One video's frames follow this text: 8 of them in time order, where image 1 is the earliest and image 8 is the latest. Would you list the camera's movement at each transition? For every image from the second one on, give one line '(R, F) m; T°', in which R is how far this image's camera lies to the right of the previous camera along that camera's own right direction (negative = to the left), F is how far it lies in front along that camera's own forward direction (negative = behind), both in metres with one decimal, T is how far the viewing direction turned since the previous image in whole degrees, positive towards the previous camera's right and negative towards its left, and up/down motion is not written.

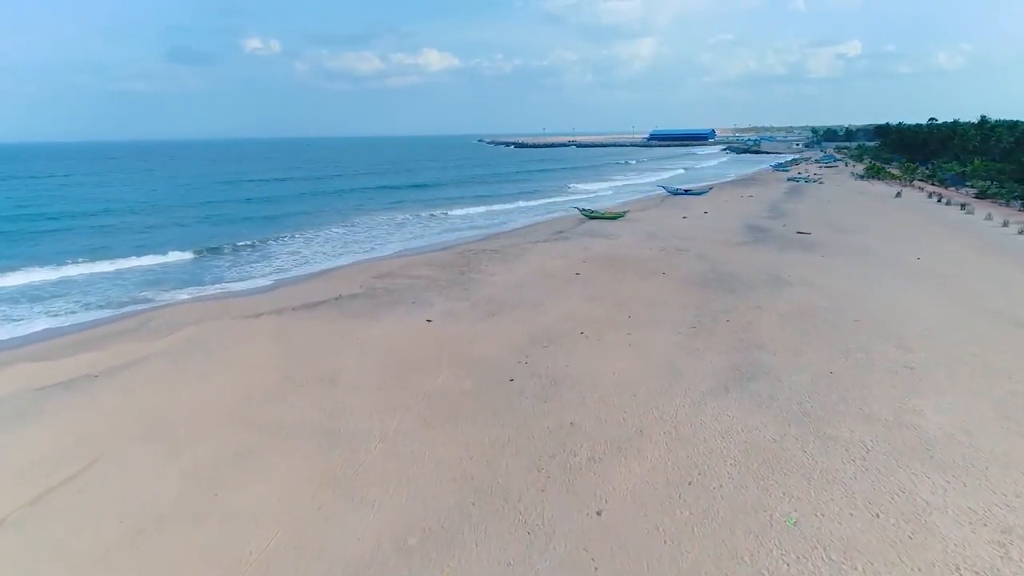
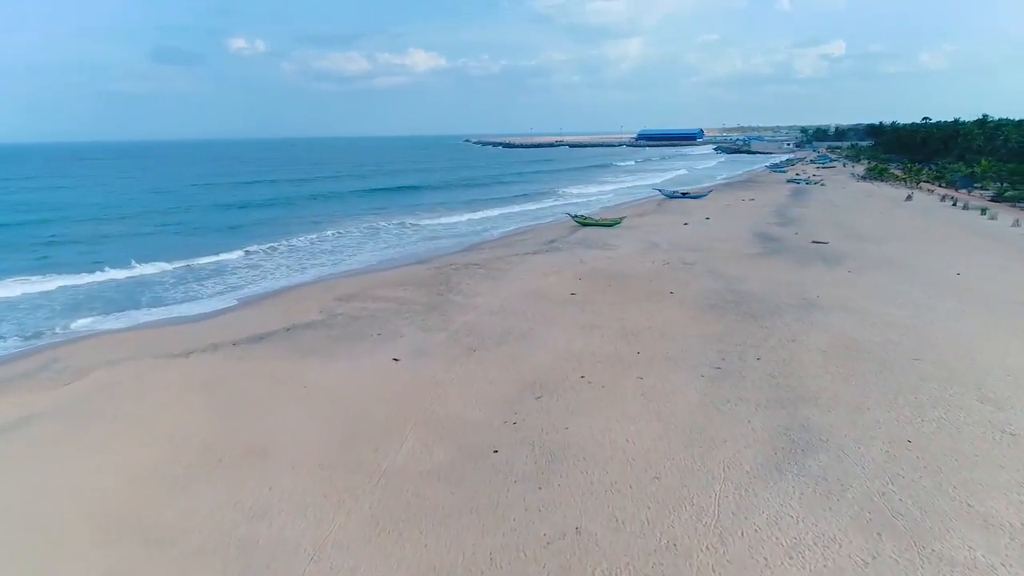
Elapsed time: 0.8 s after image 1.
(+0.1, +2.9) m; +1°
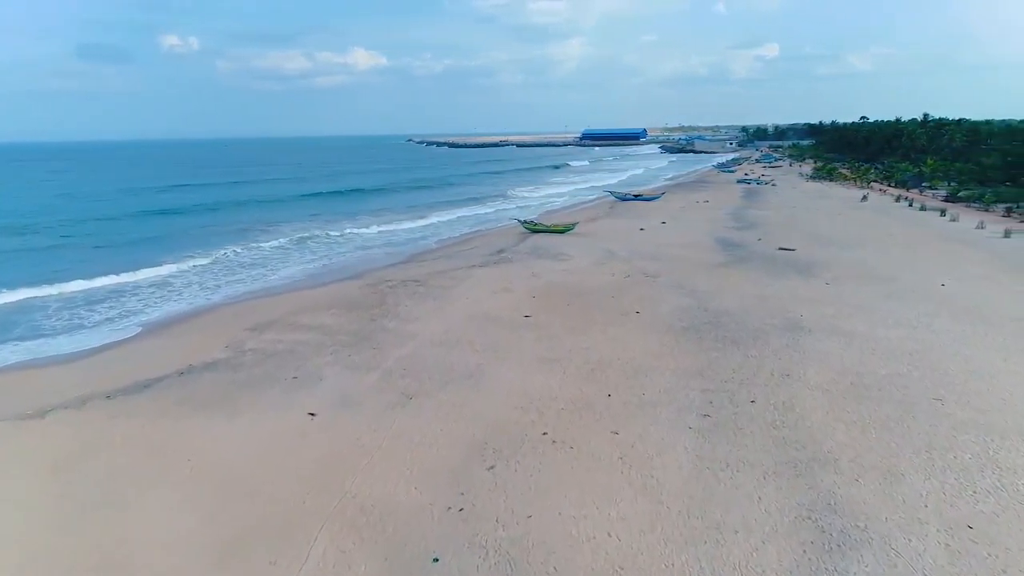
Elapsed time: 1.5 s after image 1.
(+0.1, +2.5) m; +4°
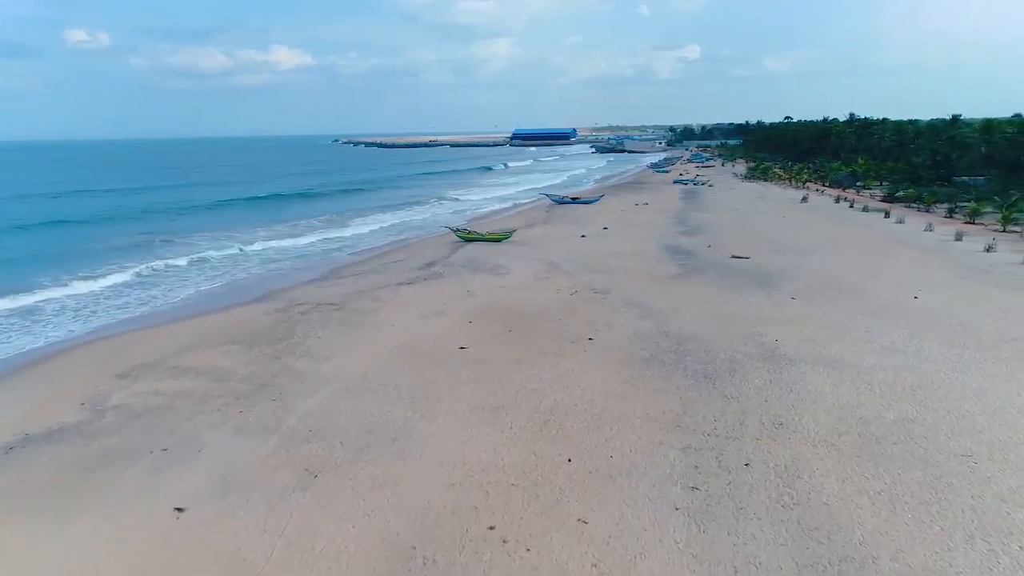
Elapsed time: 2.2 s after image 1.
(0.0, +2.4) m; +5°
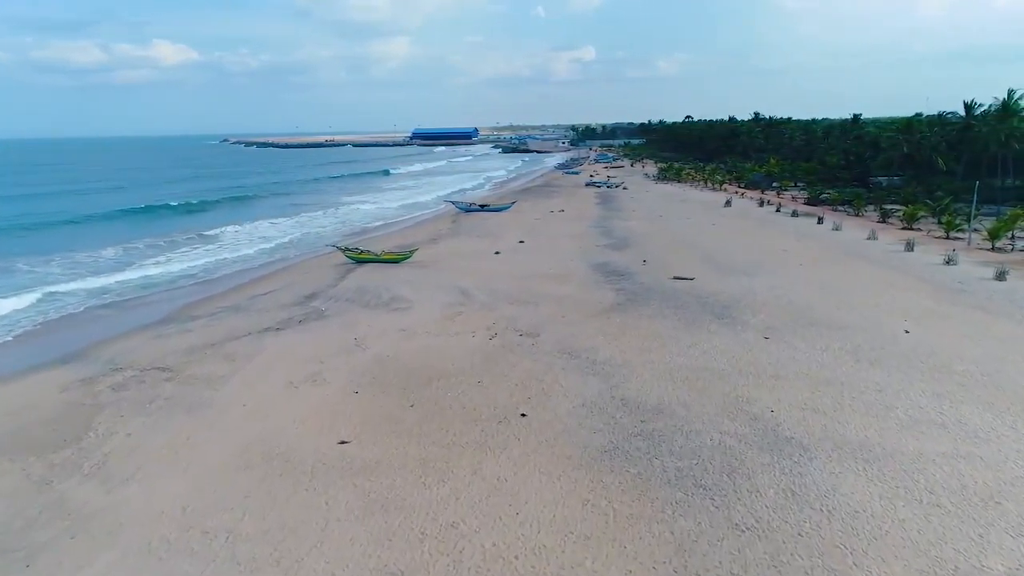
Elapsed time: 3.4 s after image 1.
(+0.1, +4.1) m; +8°
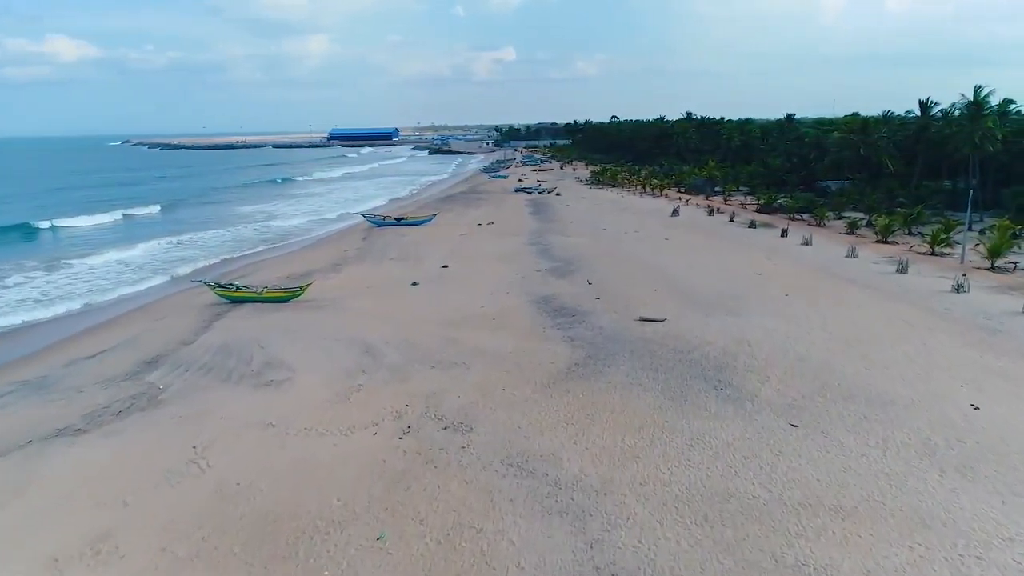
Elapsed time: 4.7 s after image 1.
(+0.1, +4.5) m; +6°
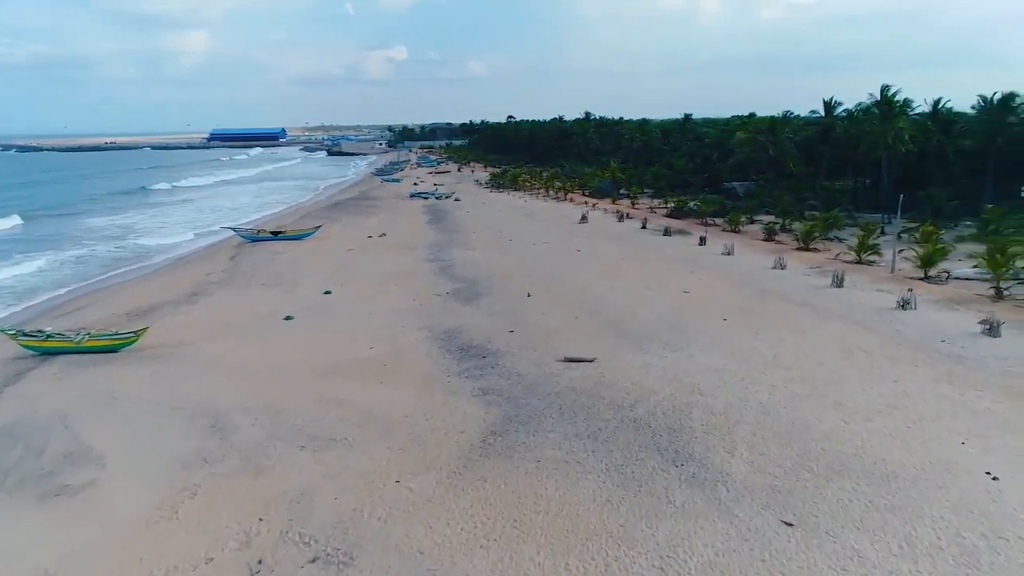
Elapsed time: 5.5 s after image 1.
(+0.1, +2.9) m; +8°
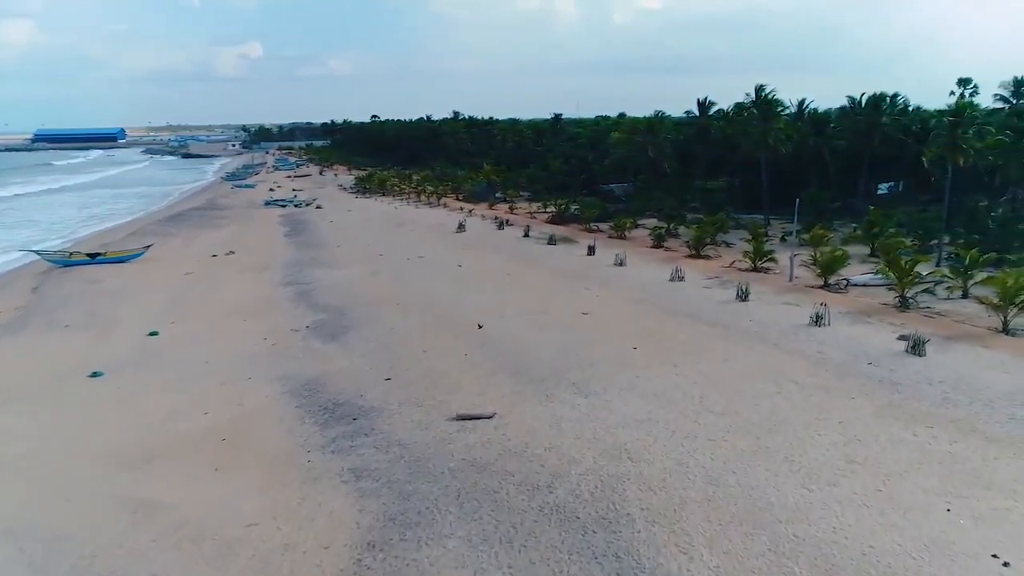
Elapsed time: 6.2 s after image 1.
(0.0, +2.5) m; +10°
